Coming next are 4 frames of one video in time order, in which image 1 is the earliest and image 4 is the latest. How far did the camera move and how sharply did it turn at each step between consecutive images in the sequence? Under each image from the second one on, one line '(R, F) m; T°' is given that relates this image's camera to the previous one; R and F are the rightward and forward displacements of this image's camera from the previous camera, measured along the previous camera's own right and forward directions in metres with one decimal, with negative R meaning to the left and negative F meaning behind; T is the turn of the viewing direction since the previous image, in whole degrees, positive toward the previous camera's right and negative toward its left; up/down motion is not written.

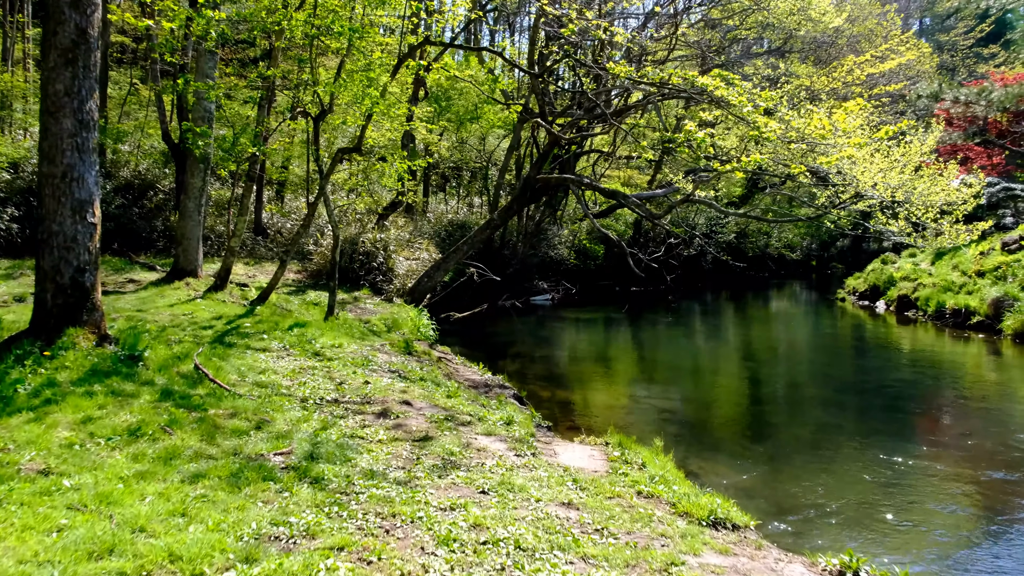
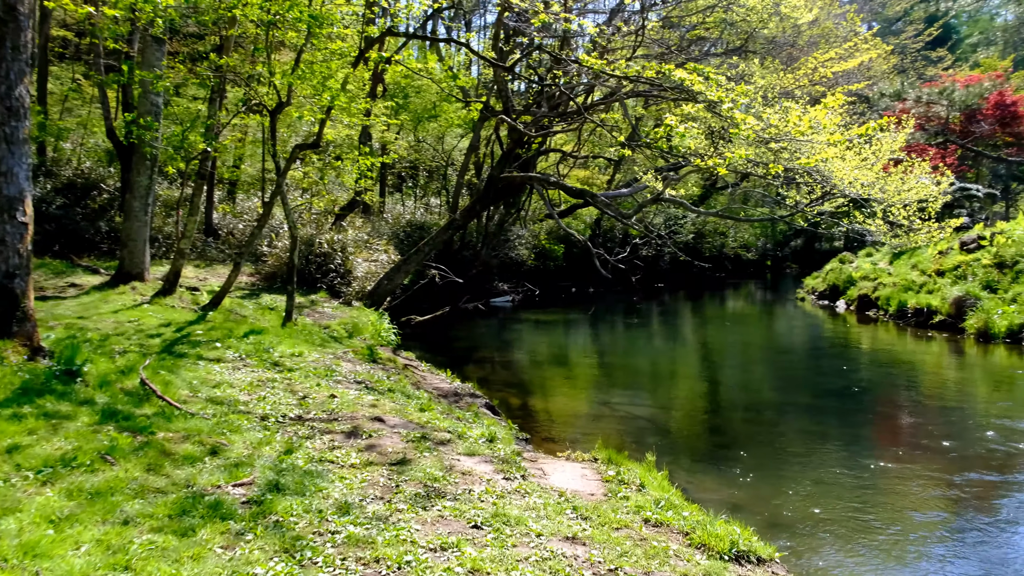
(-0.2, +0.4) m; +4°
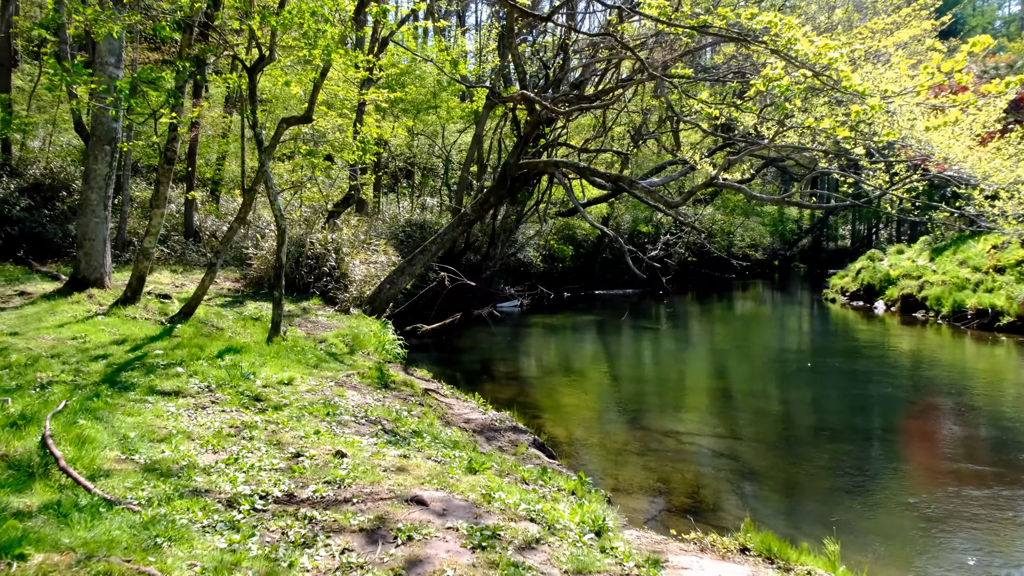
(-0.7, +2.1) m; +1°
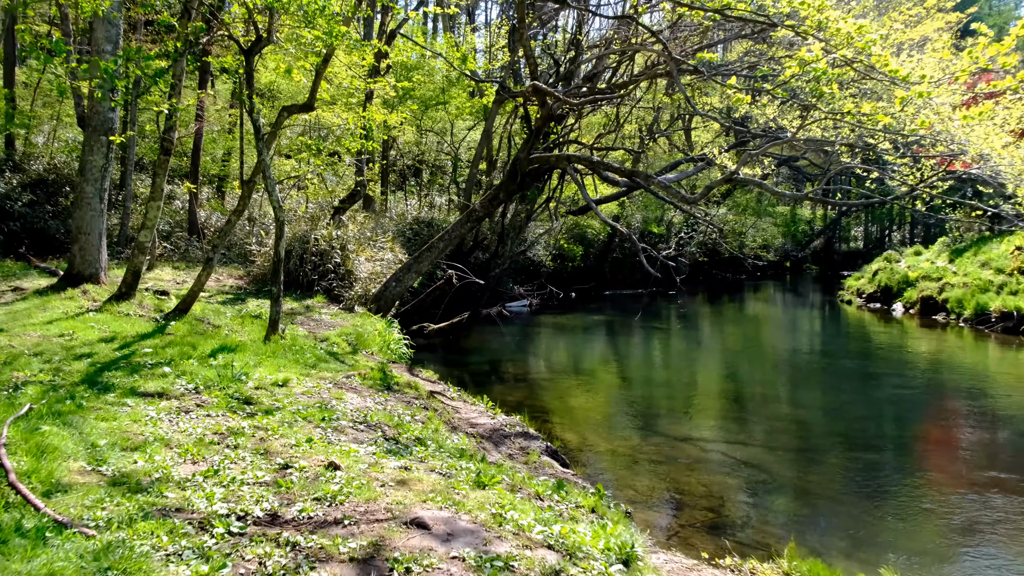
(0.0, +0.5) m; -1°
